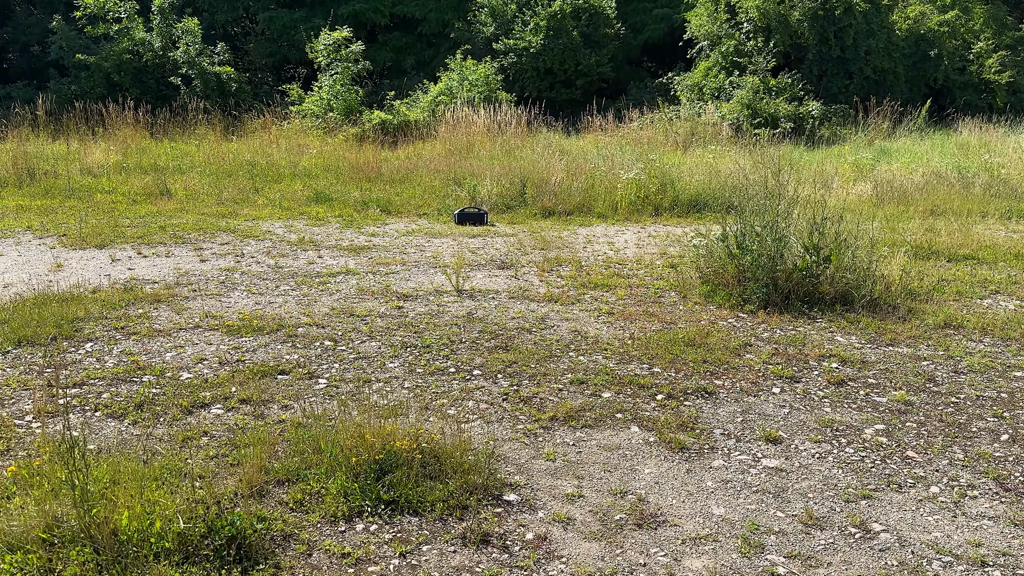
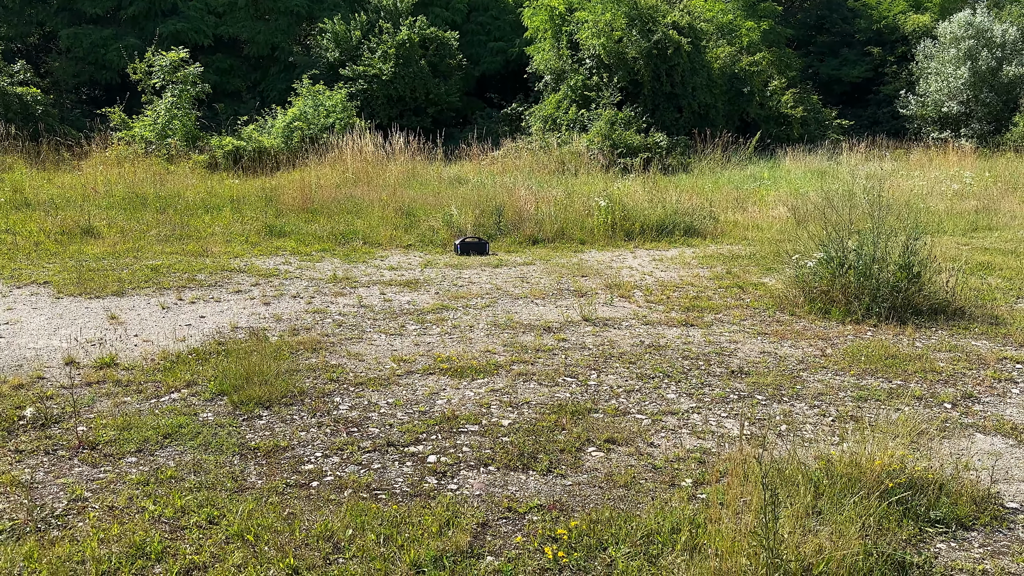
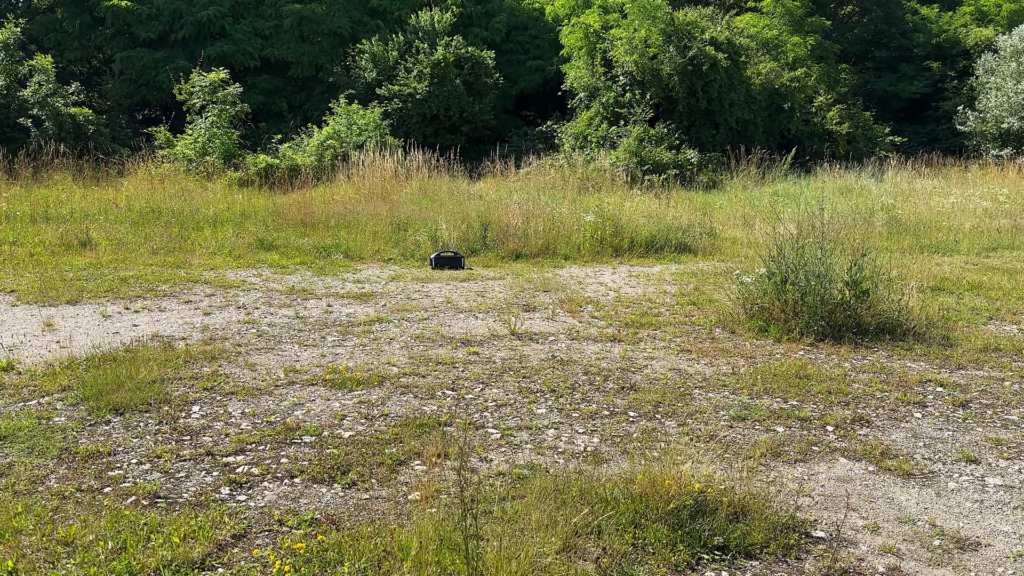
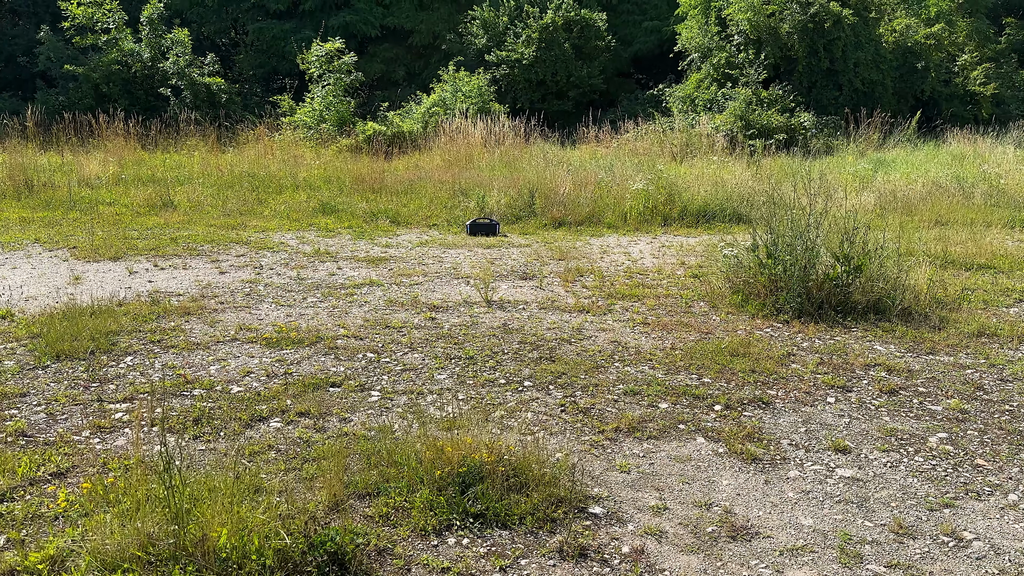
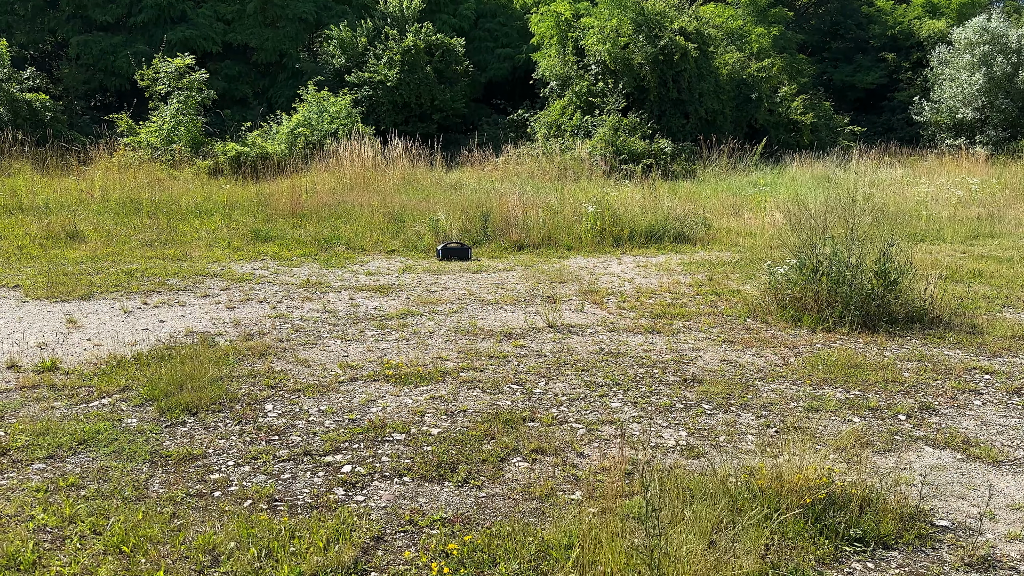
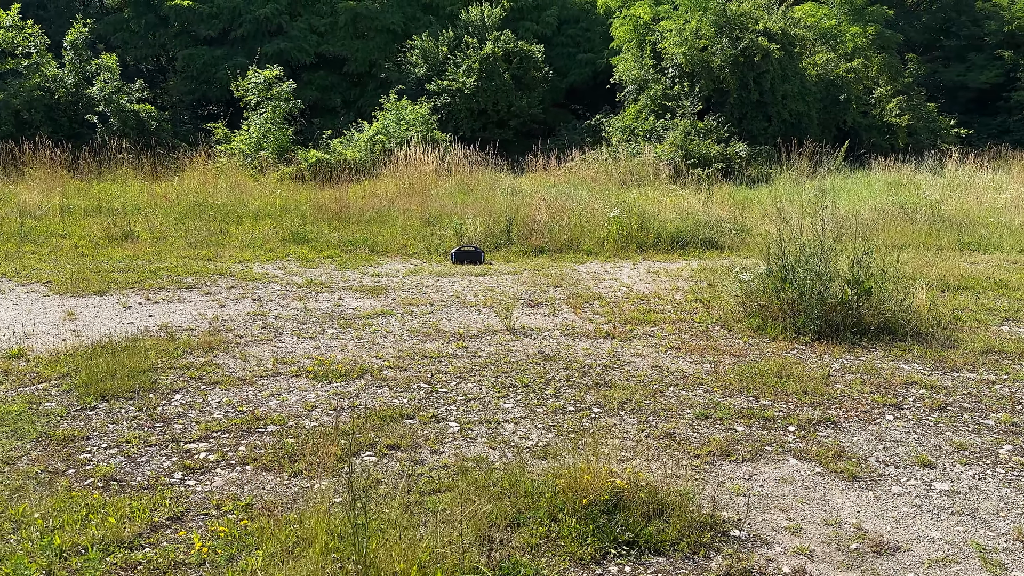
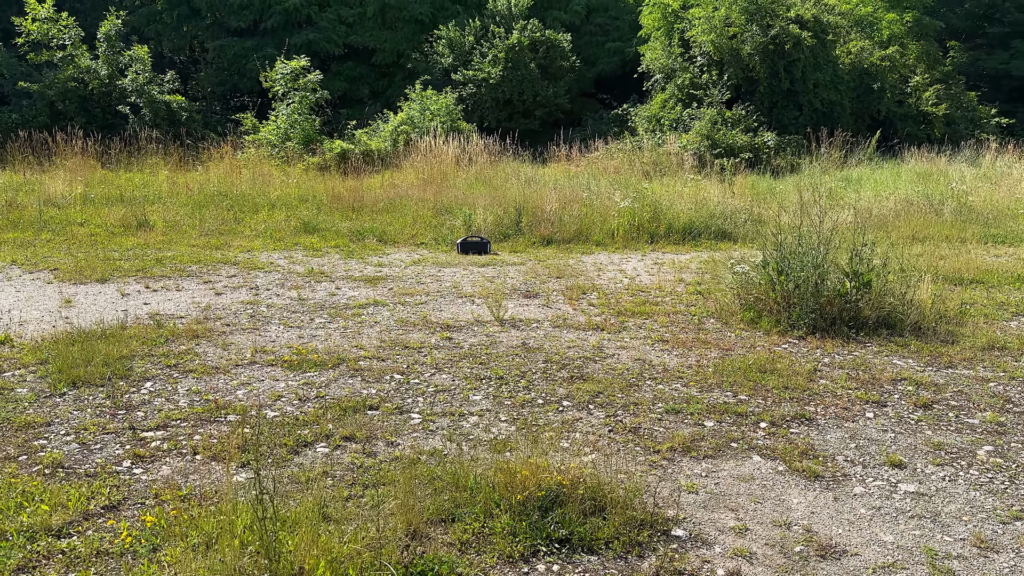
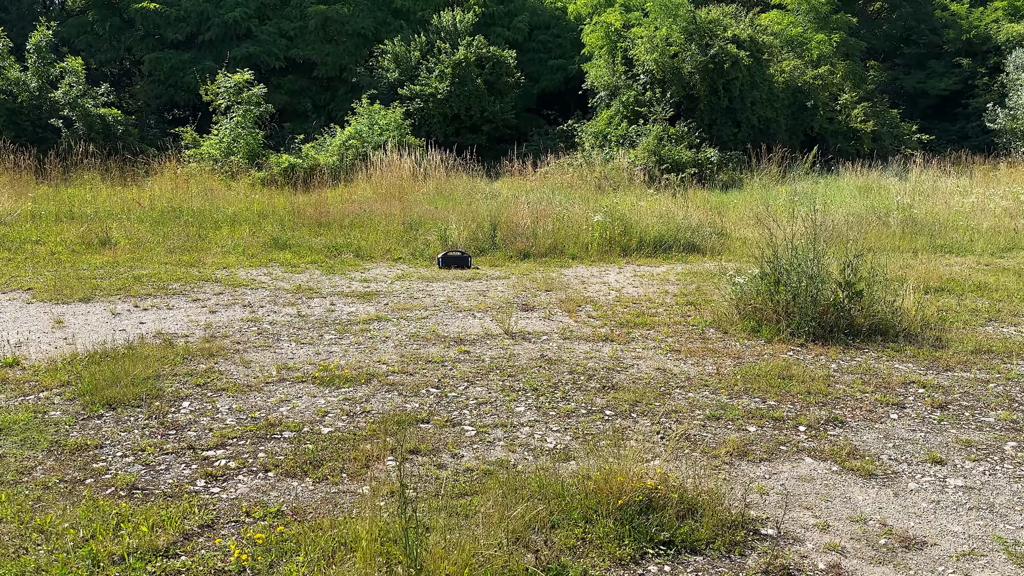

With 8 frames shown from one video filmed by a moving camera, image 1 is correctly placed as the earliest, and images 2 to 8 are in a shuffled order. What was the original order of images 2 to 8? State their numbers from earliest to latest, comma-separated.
4, 7, 6, 8, 3, 5, 2
